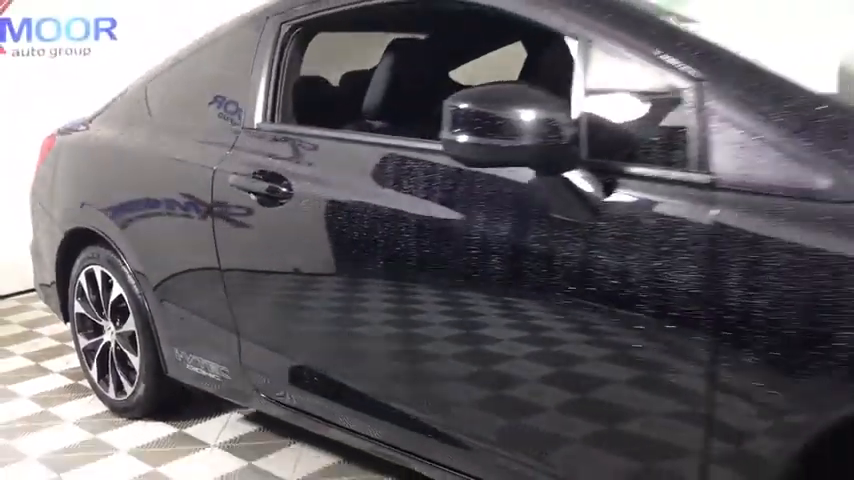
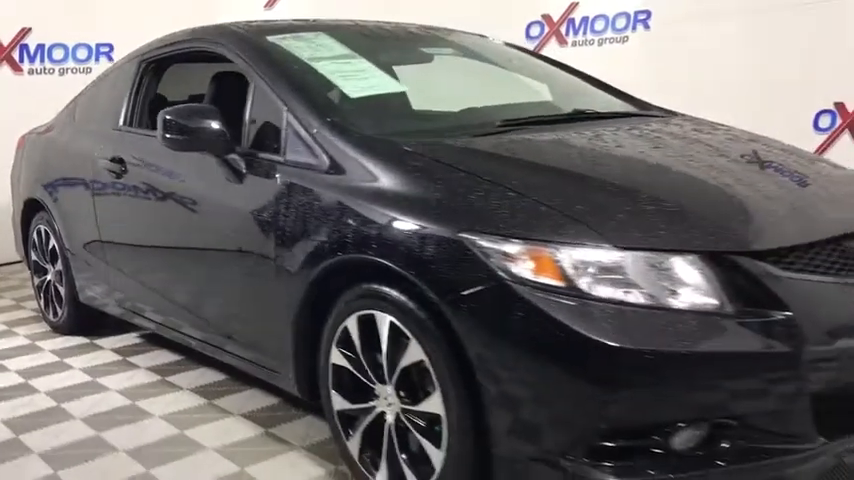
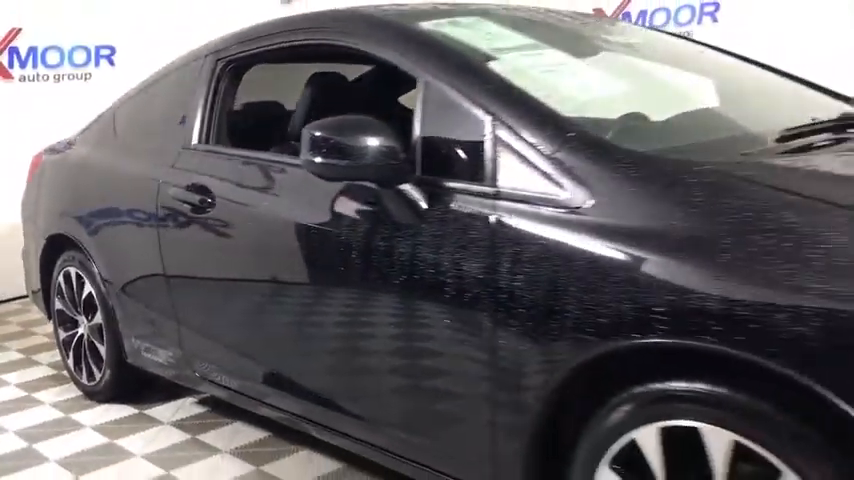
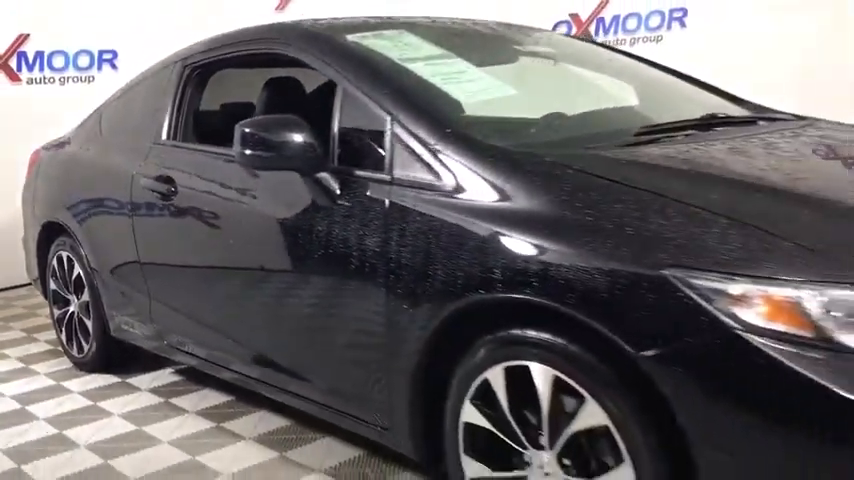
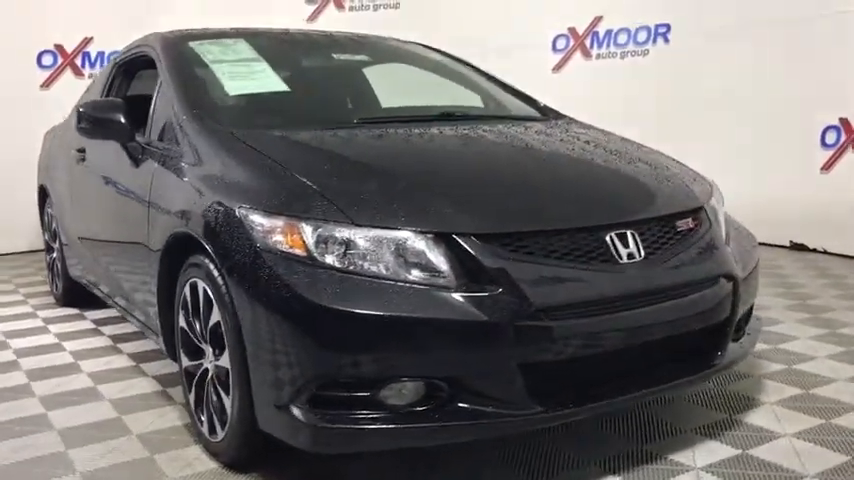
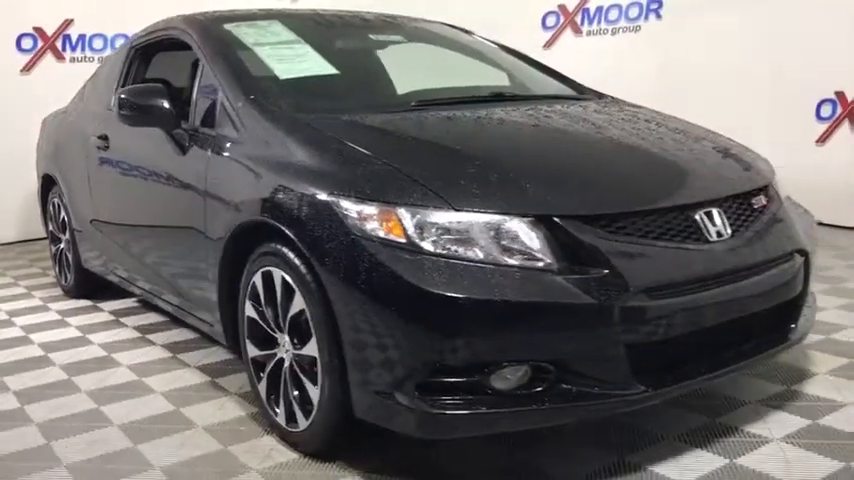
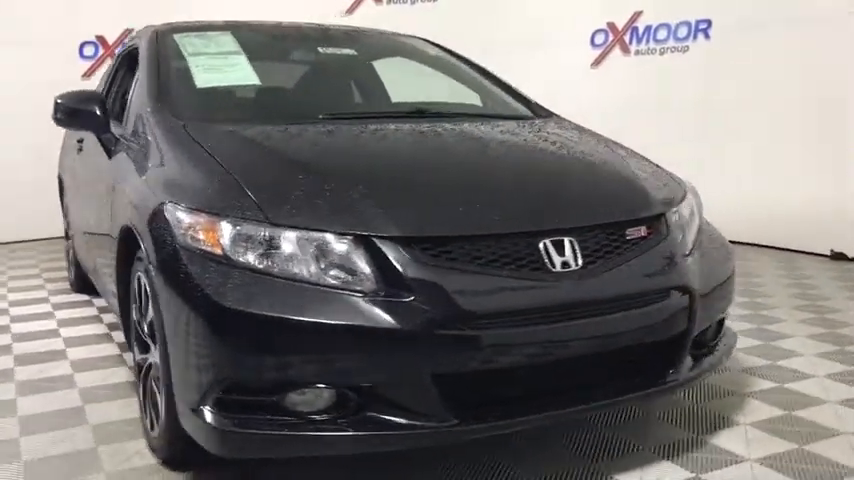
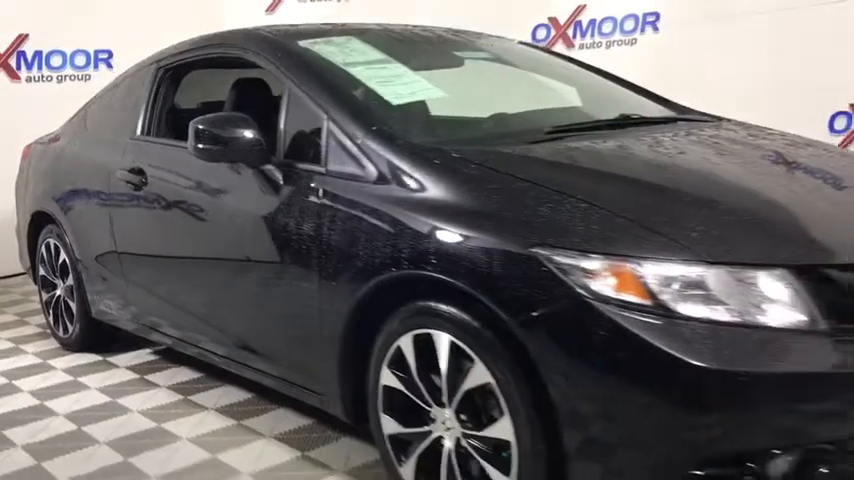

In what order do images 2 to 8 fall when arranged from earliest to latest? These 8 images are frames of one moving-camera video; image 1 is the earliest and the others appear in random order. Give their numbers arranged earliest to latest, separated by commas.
3, 4, 8, 2, 6, 5, 7
